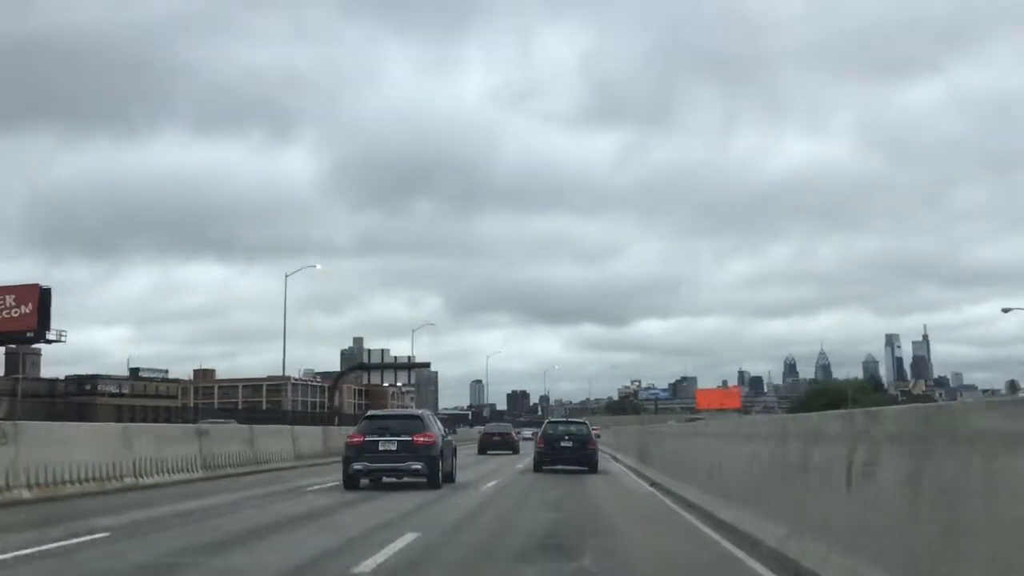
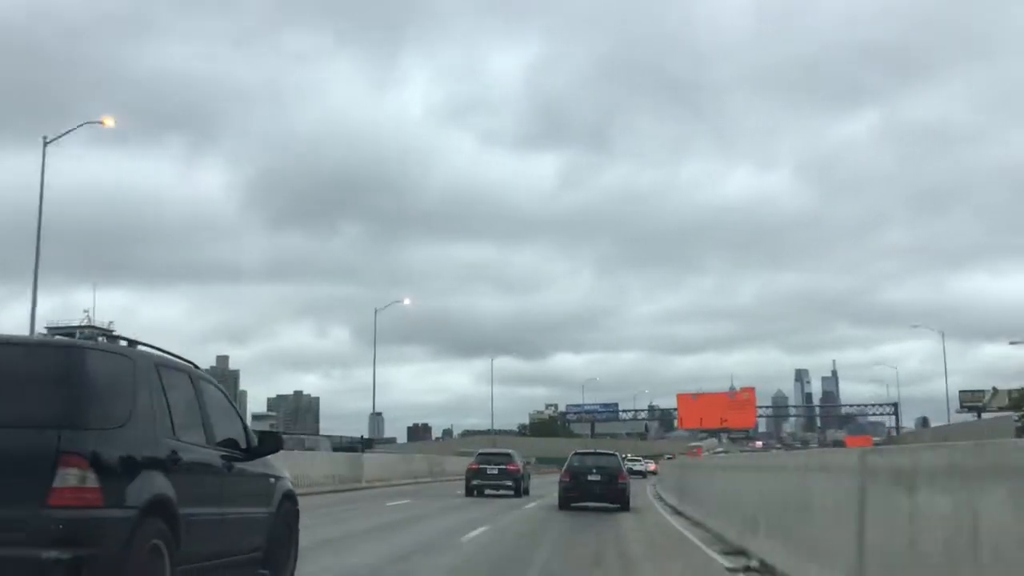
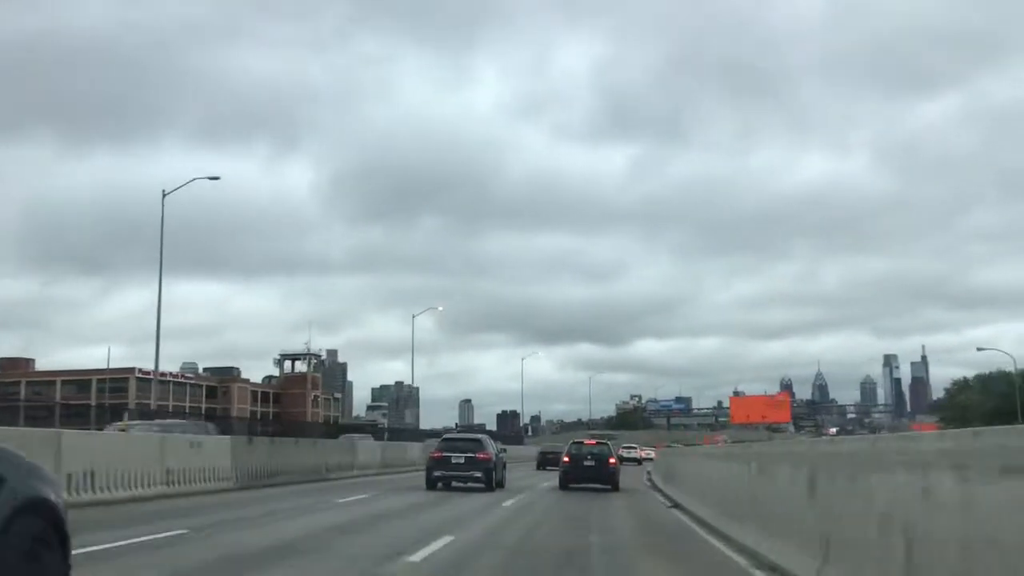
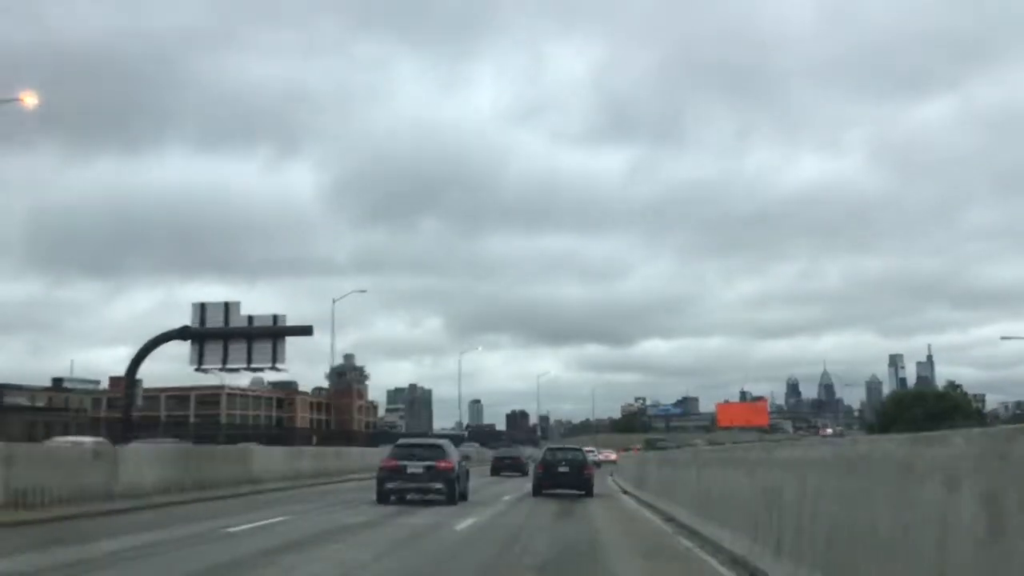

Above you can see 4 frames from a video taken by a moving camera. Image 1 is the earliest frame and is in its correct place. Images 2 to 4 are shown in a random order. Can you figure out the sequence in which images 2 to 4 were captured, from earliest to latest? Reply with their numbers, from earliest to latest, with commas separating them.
4, 3, 2
